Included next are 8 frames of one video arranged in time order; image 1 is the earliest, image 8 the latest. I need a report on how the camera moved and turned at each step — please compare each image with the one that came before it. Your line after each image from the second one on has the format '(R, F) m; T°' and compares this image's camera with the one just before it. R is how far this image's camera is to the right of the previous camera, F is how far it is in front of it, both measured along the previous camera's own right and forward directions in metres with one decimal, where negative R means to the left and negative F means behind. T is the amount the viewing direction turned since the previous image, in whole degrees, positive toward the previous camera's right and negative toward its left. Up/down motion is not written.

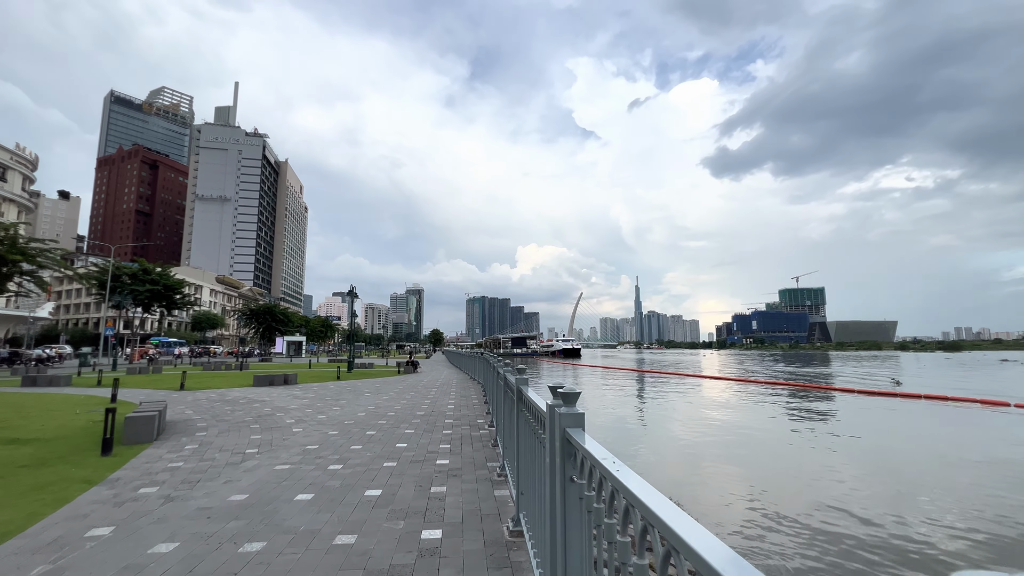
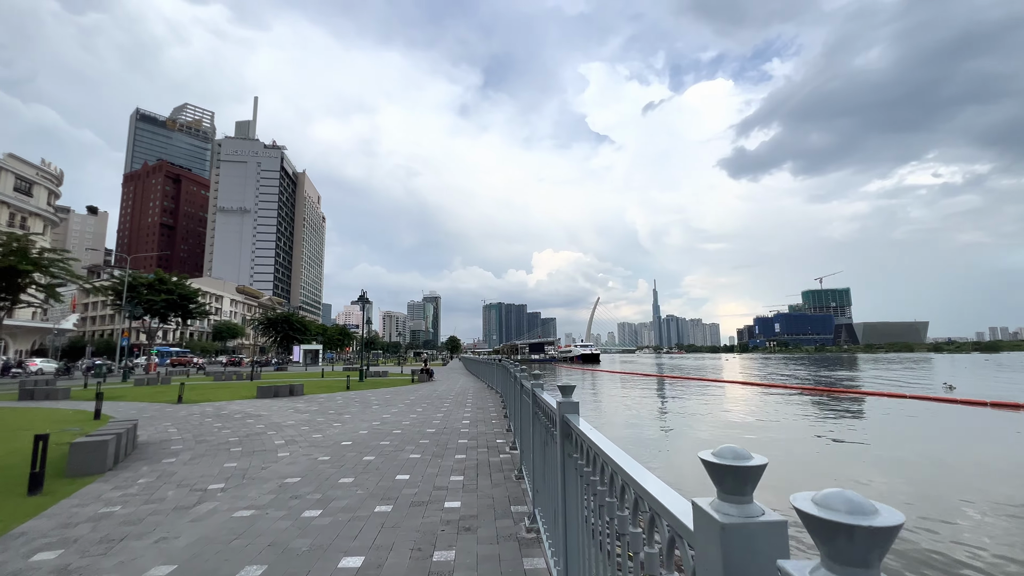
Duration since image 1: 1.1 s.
(-0.1, +1.5) m; -2°
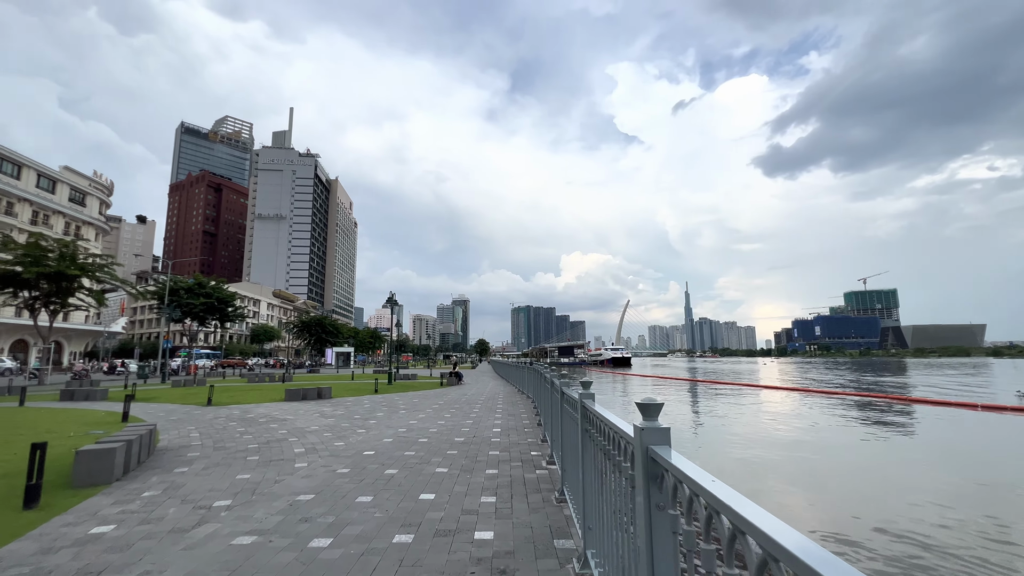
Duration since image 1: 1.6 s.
(-0.1, +0.8) m; -4°
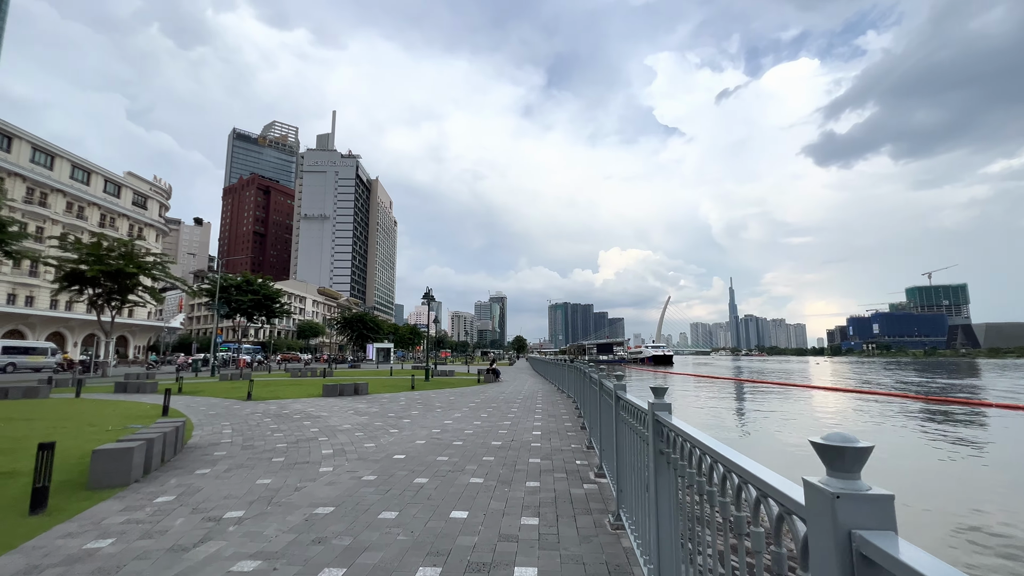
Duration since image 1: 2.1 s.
(-0.1, +0.8) m; -5°
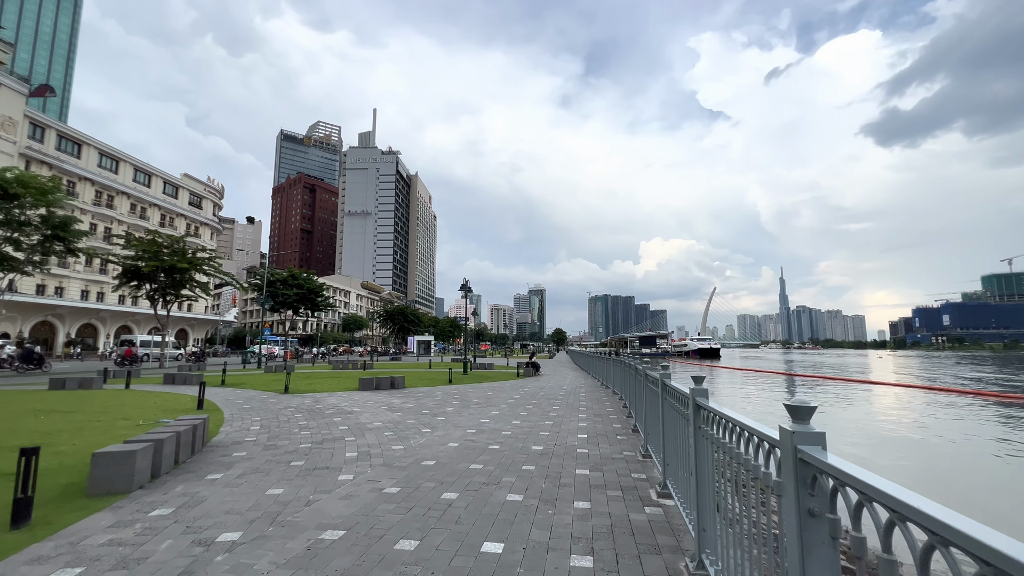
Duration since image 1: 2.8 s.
(0.0, +0.9) m; -5°
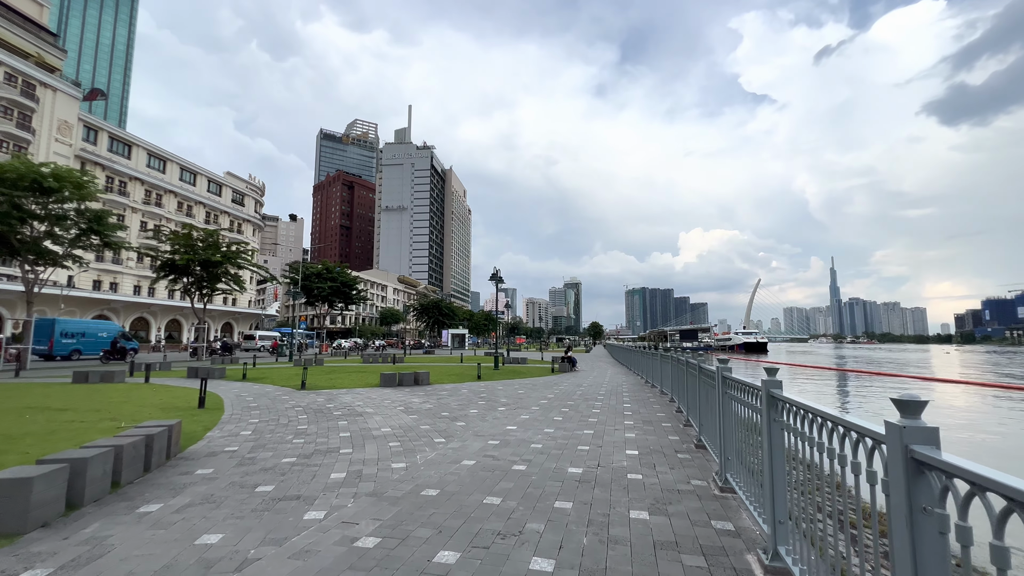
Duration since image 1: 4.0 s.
(+0.1, +1.6) m; -5°
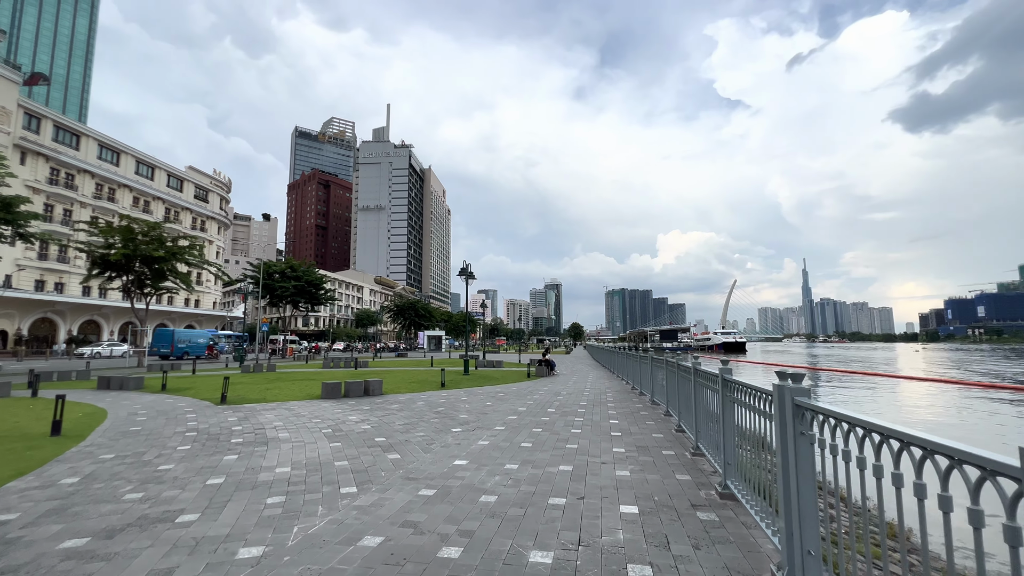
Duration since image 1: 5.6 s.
(+0.4, +2.2) m; +2°
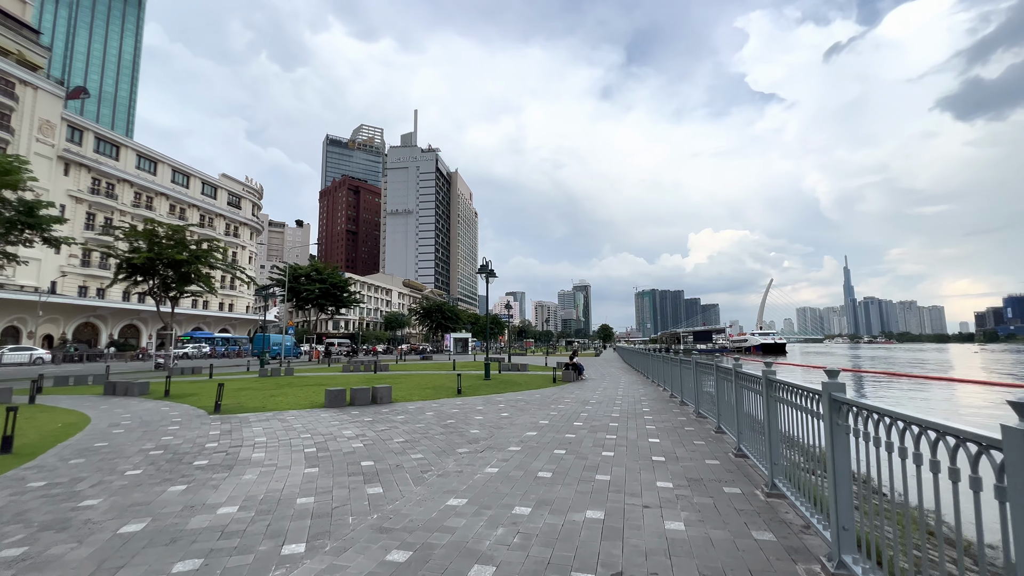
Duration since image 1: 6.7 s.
(+0.2, +1.5) m; -4°
